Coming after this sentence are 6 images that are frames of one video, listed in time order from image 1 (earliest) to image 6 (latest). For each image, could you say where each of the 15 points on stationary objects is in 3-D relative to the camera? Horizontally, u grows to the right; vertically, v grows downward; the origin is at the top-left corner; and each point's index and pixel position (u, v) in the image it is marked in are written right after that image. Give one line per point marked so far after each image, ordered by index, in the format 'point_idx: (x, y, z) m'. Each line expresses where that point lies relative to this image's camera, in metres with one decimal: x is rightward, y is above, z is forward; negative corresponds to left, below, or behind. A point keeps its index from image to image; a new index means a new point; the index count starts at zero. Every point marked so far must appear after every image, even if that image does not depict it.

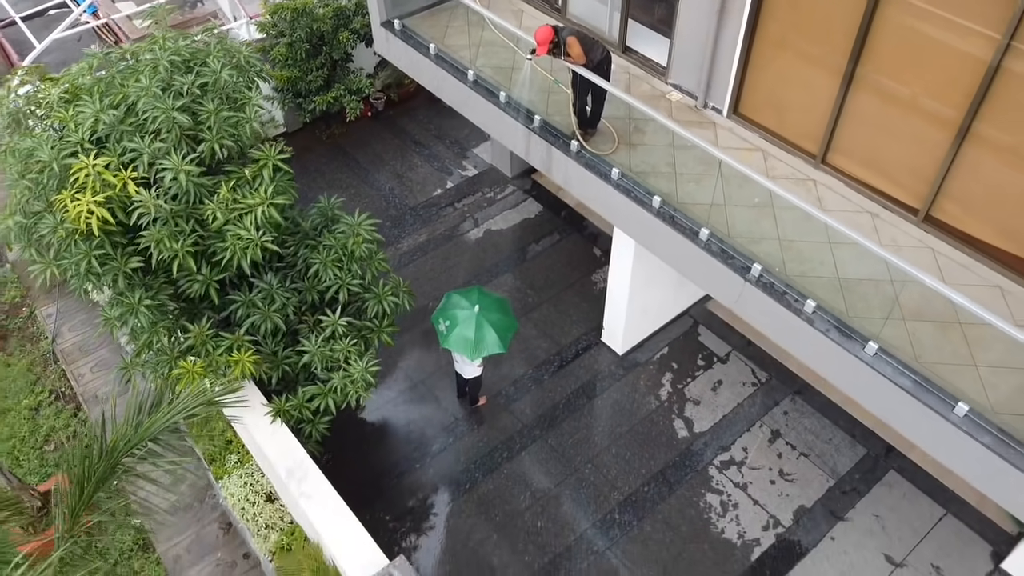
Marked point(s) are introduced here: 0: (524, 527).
0: (+0.1, -1.8, +7.5) m
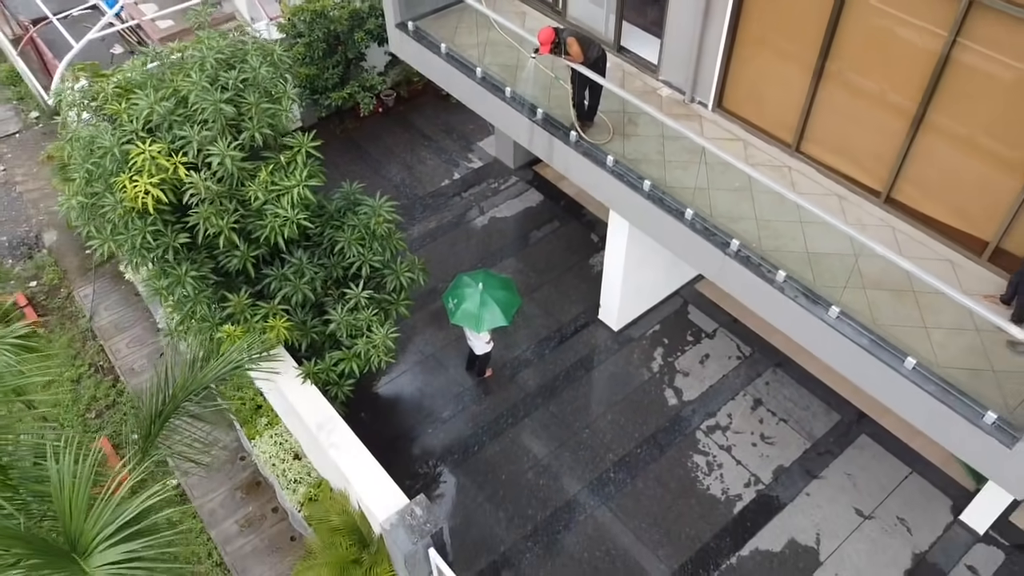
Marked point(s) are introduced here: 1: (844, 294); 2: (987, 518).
0: (+0.1, -1.6, +8.3) m
1: (+2.1, 0.0, +6.2) m
2: (+3.6, -1.7, +7.5) m
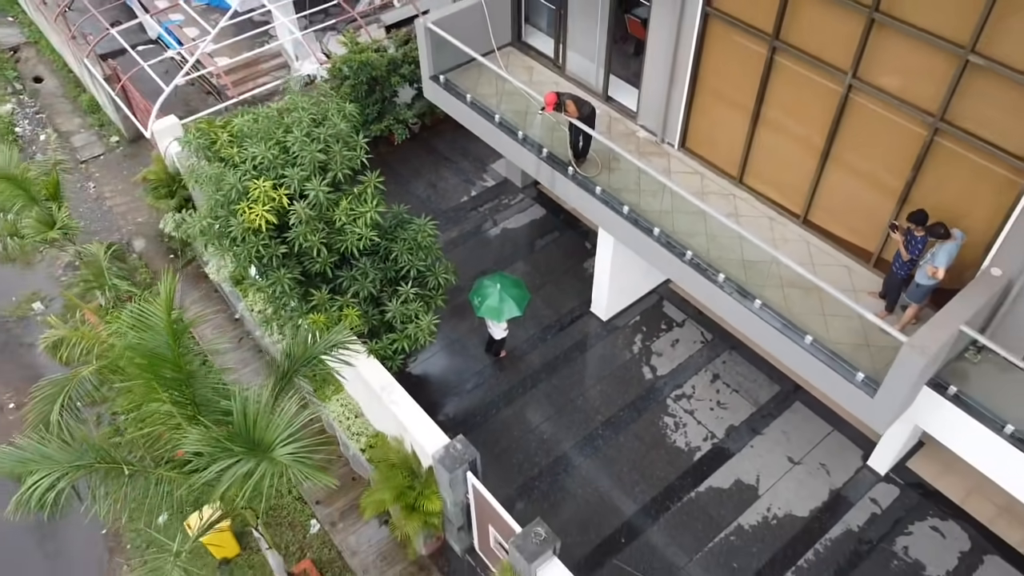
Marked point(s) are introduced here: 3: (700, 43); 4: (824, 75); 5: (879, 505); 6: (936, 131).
0: (+0.2, -1.6, +10.6) m
1: (+2.2, 0.0, +8.5) m
2: (+3.7, -1.7, +9.9) m
3: (+1.8, +2.3, +9.4) m
4: (+2.6, +1.8, +8.4) m
5: (+3.6, -2.2, +9.8) m
6: (+3.3, +1.2, +7.6) m
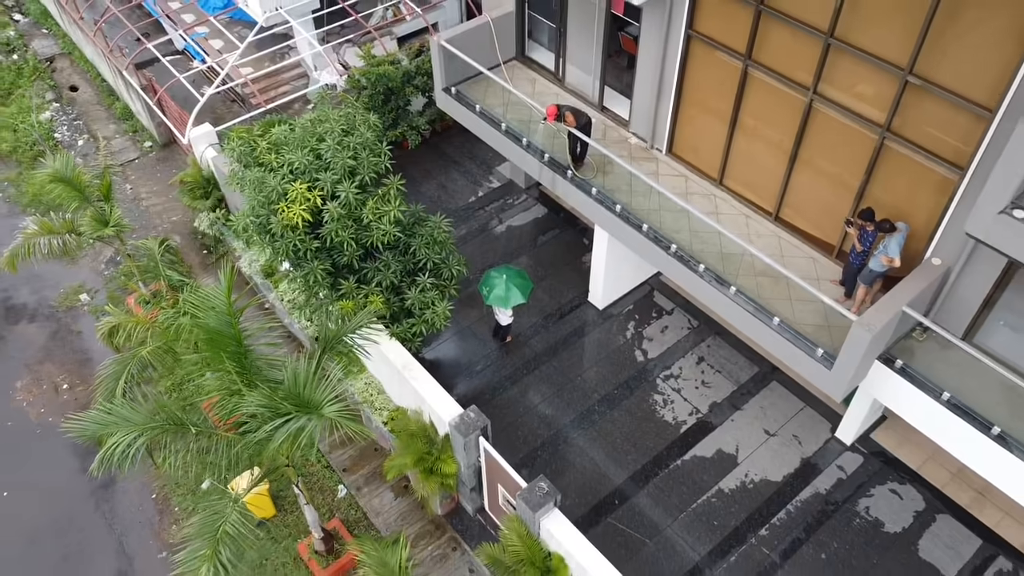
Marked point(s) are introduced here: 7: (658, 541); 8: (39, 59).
0: (+0.3, -1.5, +11.8) m
1: (+2.3, +0.1, +9.8) m
2: (+3.8, -1.6, +11.1) m
3: (+1.8, +2.4, +10.6) m
4: (+2.7, +1.9, +9.6) m
5: (+3.7, -2.0, +11.0) m
6: (+3.3, +1.3, +8.8) m
7: (+1.5, -2.7, +10.4) m
8: (-8.9, +4.3, +18.6) m
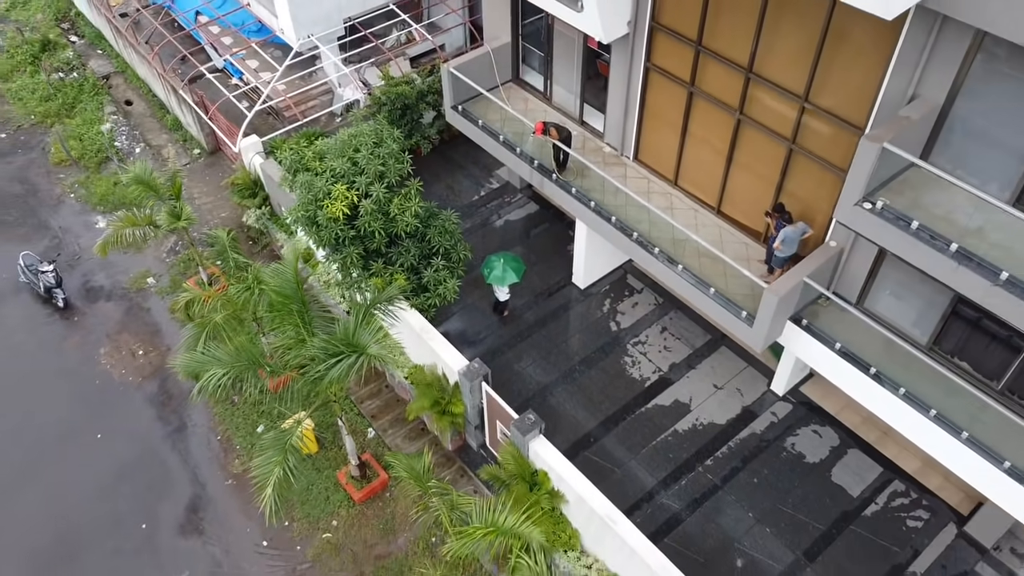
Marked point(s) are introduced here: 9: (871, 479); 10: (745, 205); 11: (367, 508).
0: (+0.2, -1.3, +14.5) m
1: (+2.2, +0.4, +12.4) m
2: (+3.7, -1.3, +13.7) m
3: (+1.8, +2.7, +13.3) m
4: (+2.6, +2.2, +12.2) m
5: (+3.7, -1.8, +13.7) m
6: (+3.3, +1.6, +11.5) m
7: (+1.5, -2.4, +13.1) m
8: (-8.9, +4.5, +21.2) m
9: (+4.7, -2.5, +12.9) m
10: (+3.0, +1.0, +12.7) m
11: (-1.9, -2.8, +12.8) m
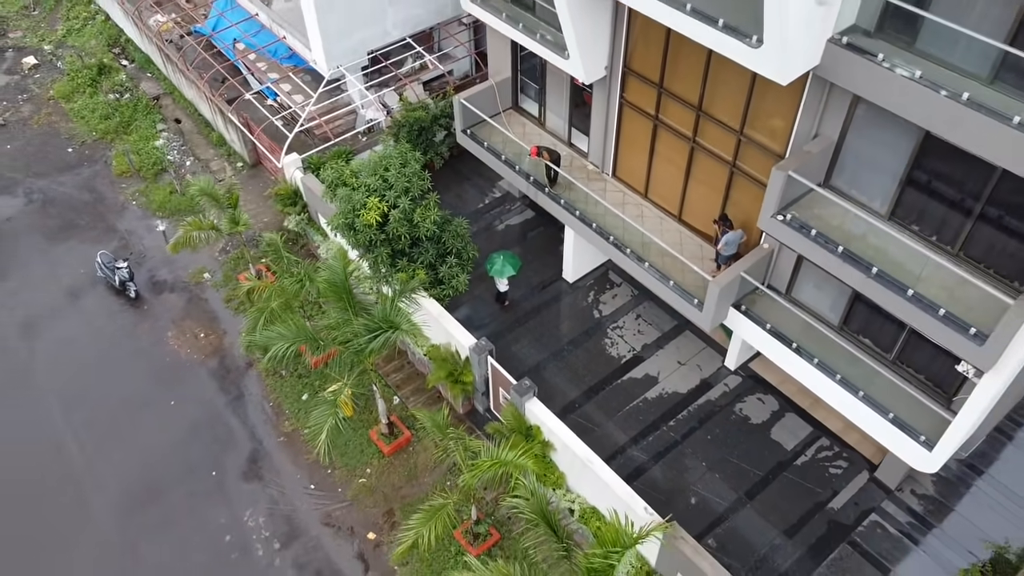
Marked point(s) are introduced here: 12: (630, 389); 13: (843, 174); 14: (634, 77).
0: (+0.2, -1.1, +17.5) m
1: (+2.2, +0.5, +15.4) m
2: (+3.7, -1.2, +16.8) m
3: (+1.8, +2.8, +16.3) m
4: (+2.6, +2.3, +15.2) m
5: (+3.7, -1.7, +16.7) m
6: (+3.3, +1.7, +14.5) m
7: (+1.5, -2.3, +16.1) m
8: (-8.9, +4.7, +24.3) m
9: (+4.7, -2.4, +15.9) m
10: (+3.0, +1.2, +15.7) m
11: (-1.9, -2.7, +15.8) m
12: (+2.0, -1.7, +16.7) m
13: (+4.2, +1.5, +12.7) m
14: (+1.9, +3.3, +15.5) m
